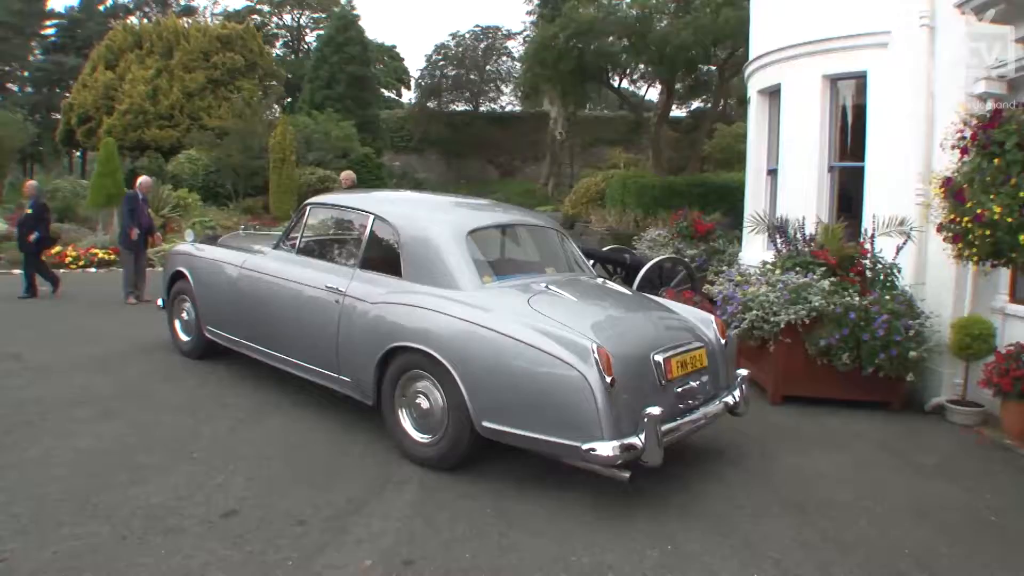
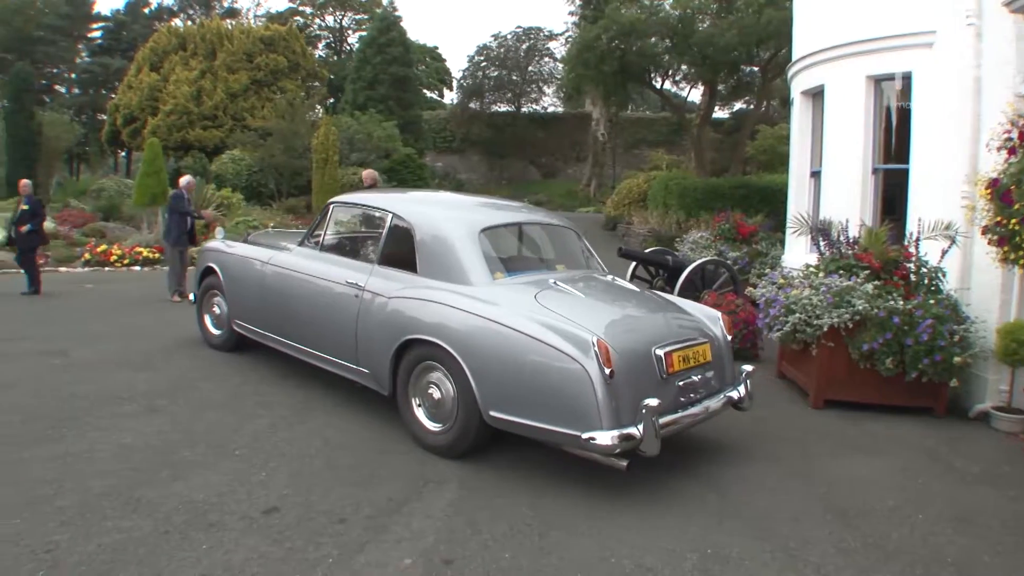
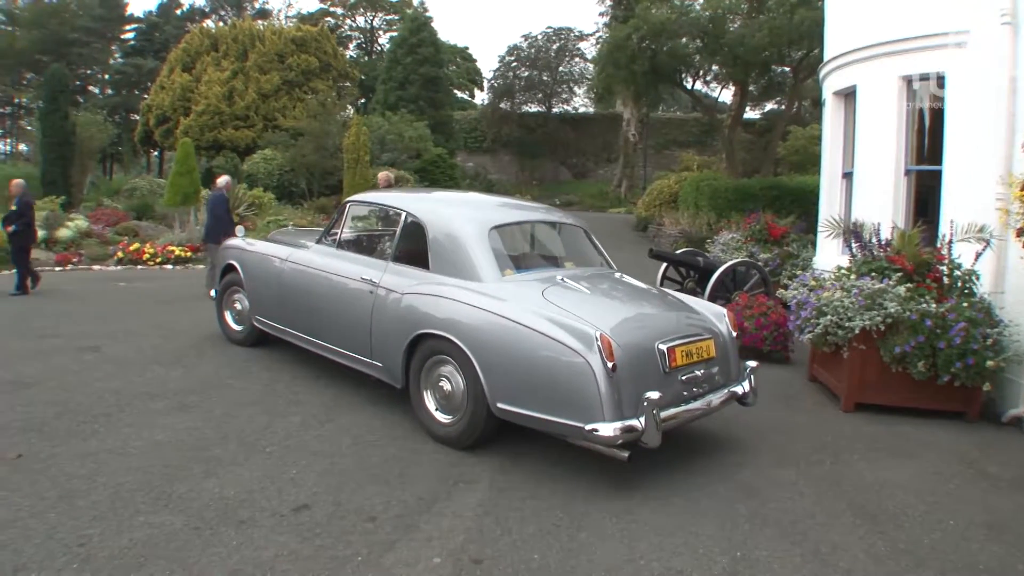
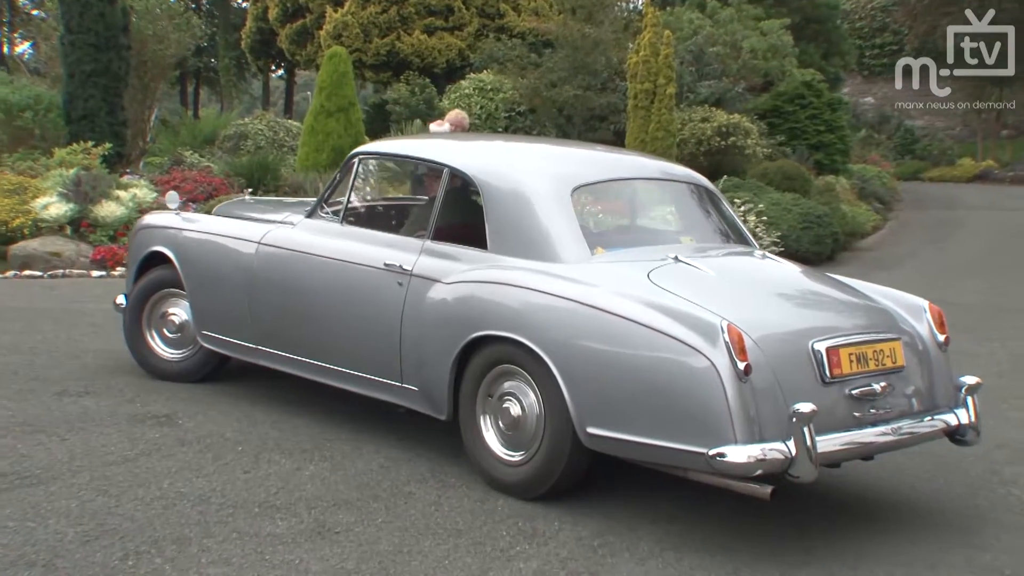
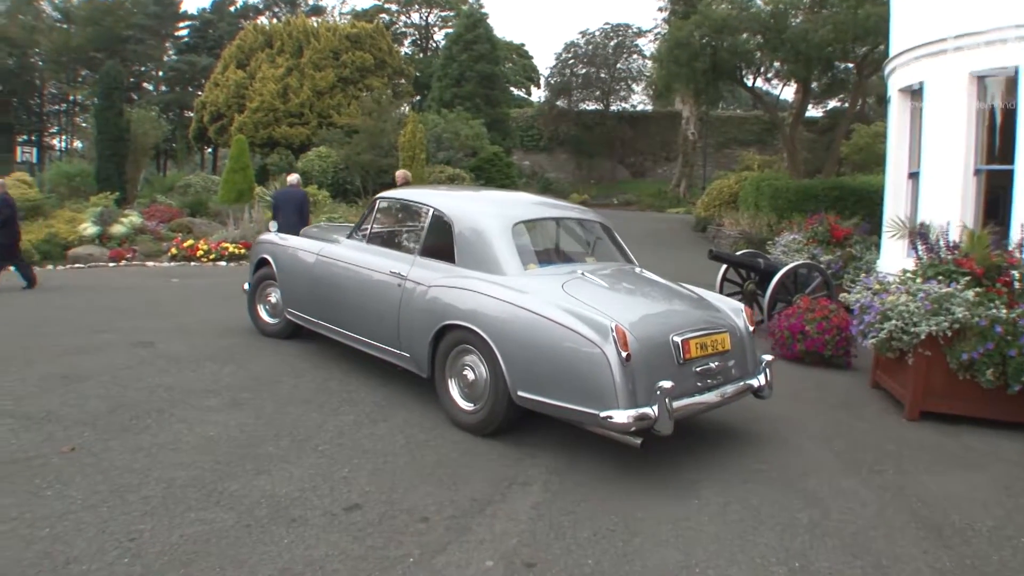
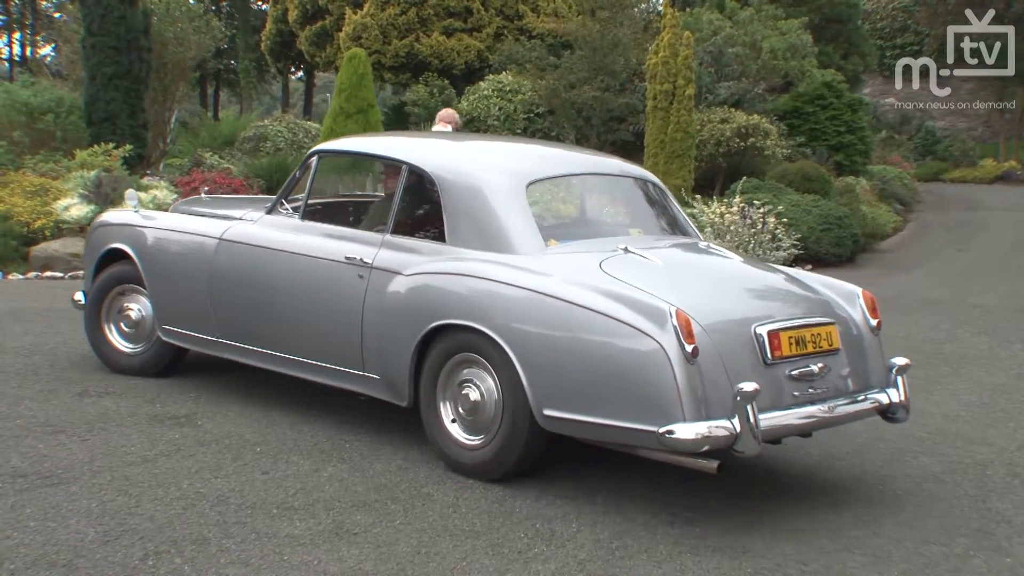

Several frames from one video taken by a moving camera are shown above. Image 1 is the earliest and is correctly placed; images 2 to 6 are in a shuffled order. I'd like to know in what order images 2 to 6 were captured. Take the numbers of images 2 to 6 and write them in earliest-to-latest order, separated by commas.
2, 3, 5, 4, 6
